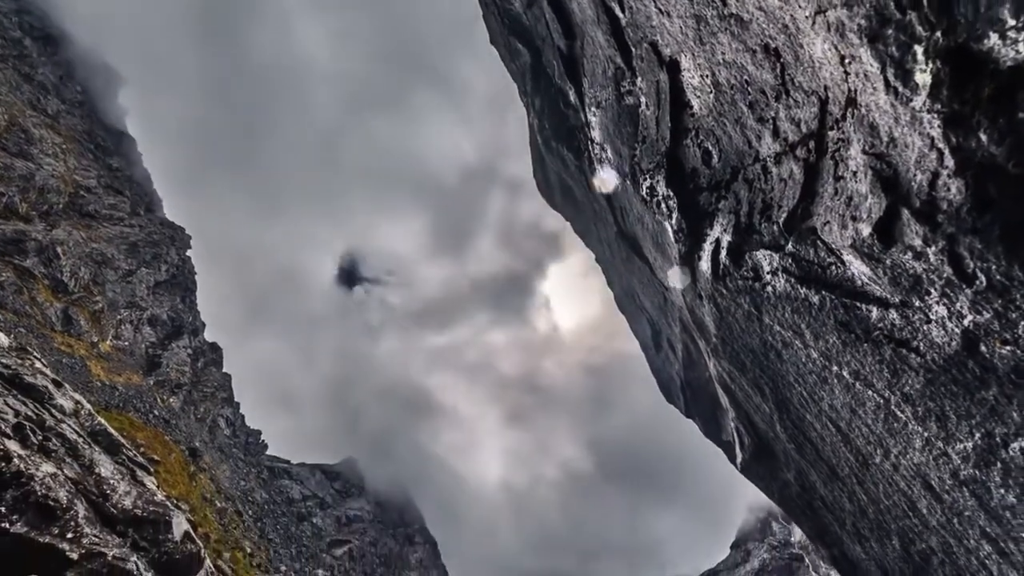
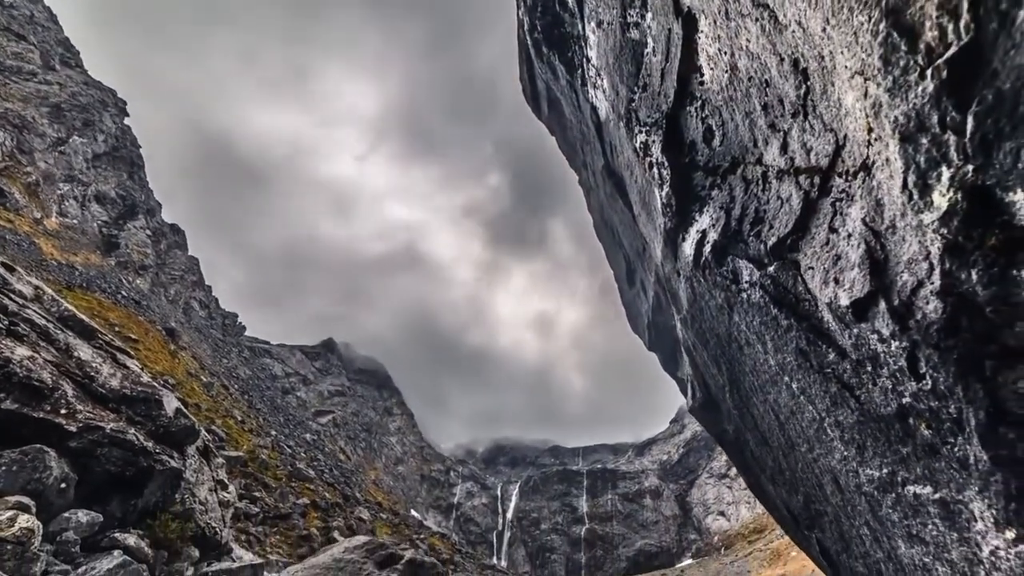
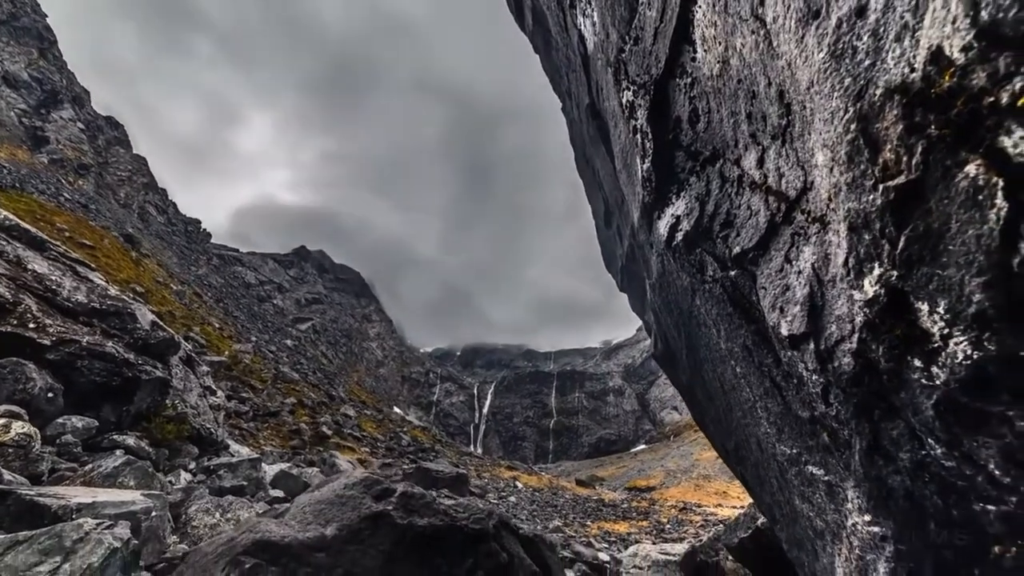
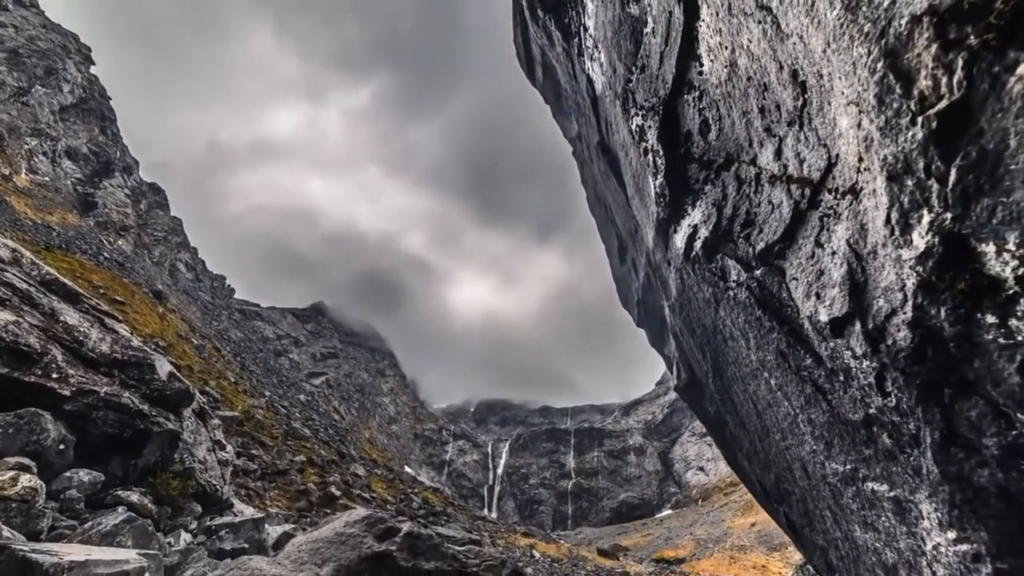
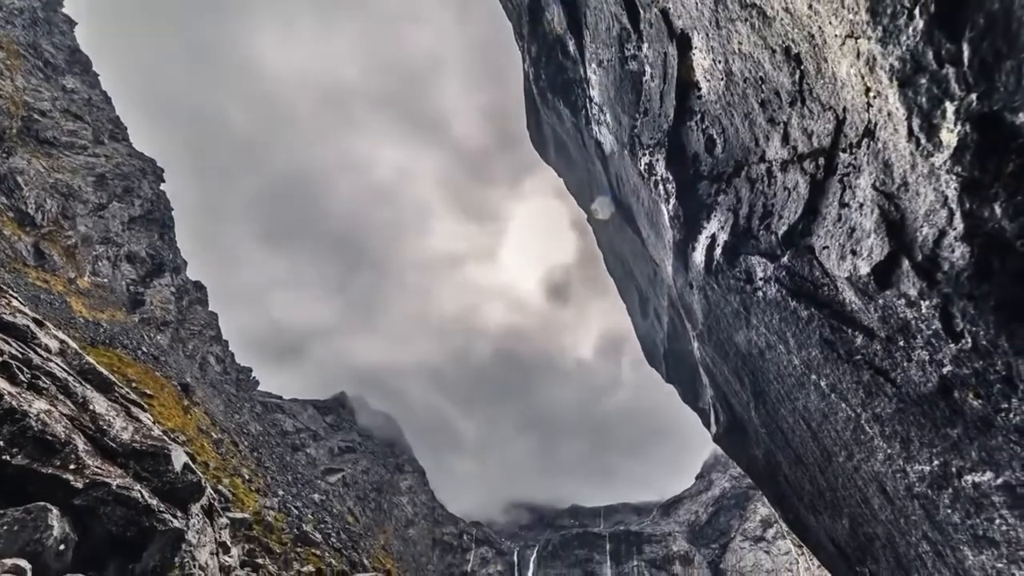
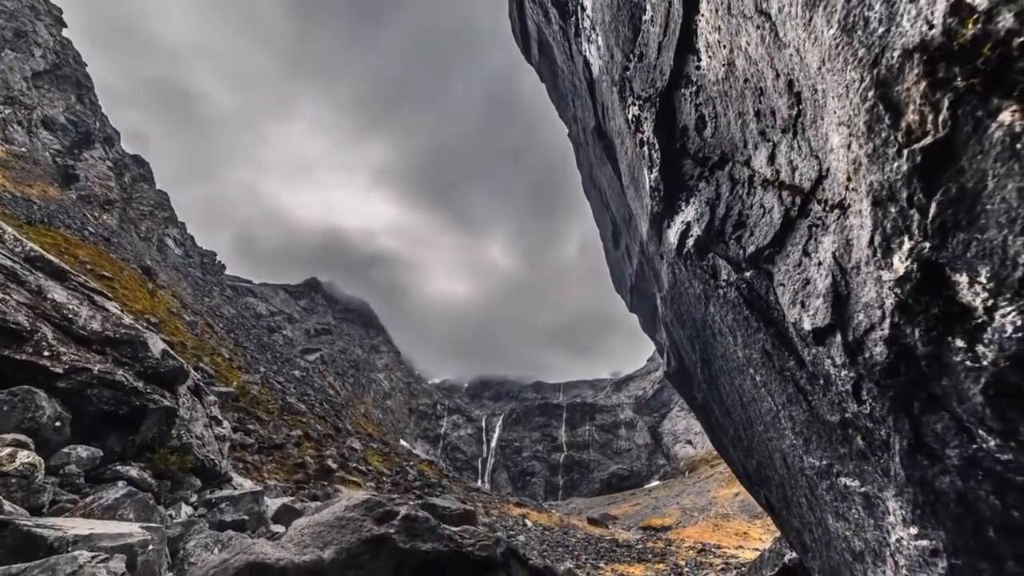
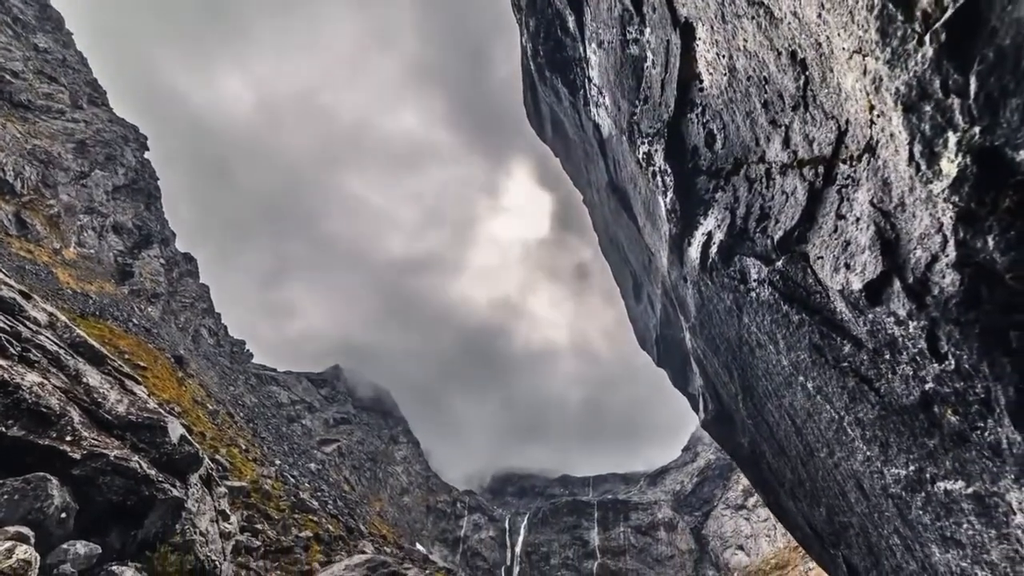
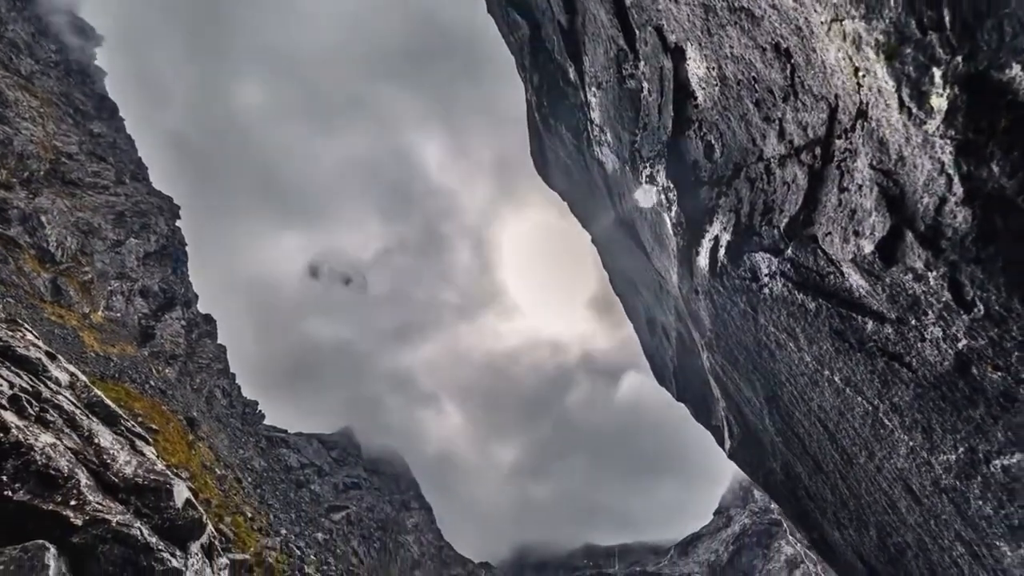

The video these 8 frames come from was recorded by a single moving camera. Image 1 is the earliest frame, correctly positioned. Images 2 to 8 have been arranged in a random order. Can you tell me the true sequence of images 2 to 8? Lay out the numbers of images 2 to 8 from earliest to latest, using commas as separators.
8, 5, 7, 2, 4, 6, 3
